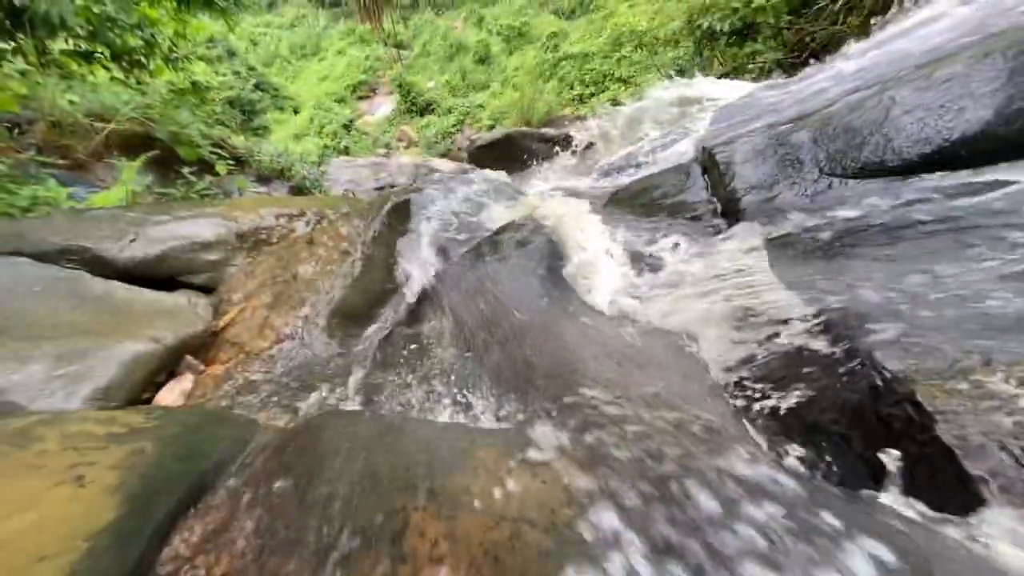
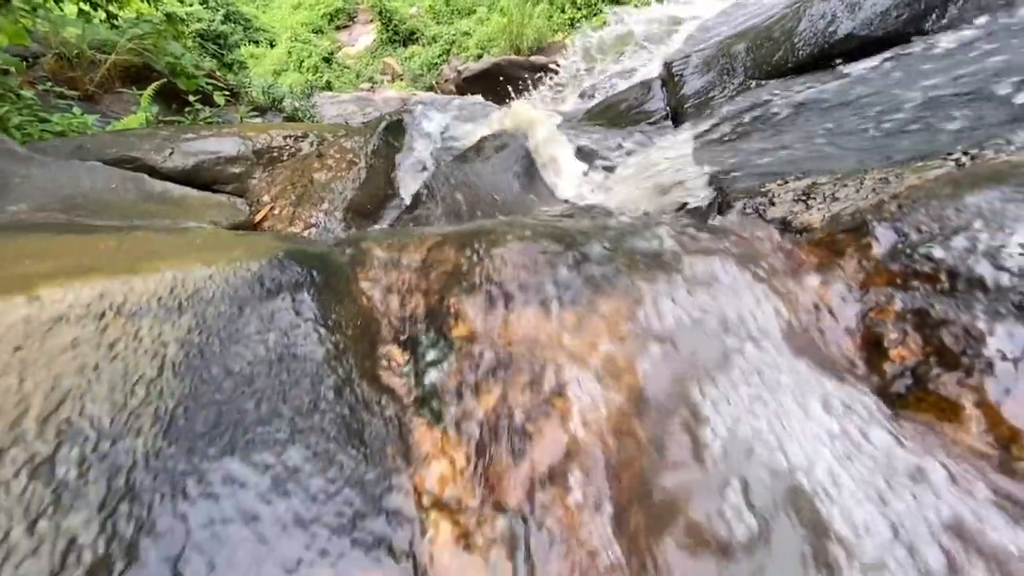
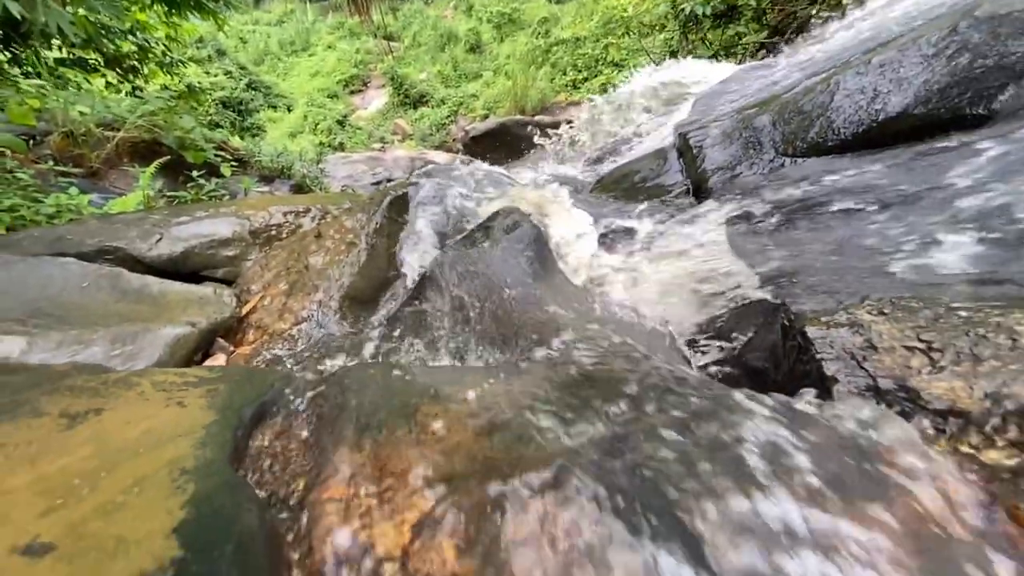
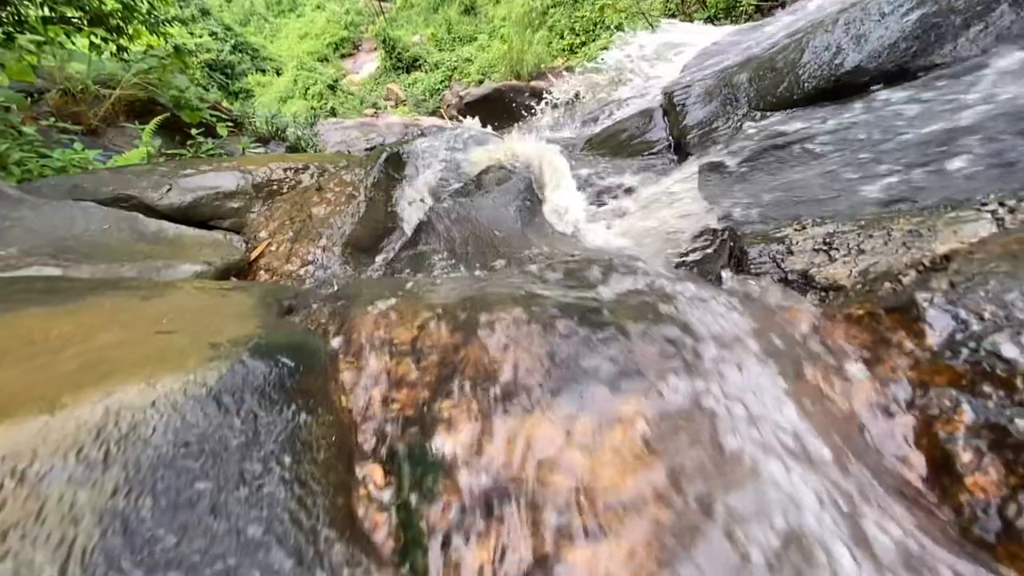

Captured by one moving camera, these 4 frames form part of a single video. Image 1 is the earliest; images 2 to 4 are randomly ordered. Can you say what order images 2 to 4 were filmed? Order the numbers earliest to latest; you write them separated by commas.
3, 4, 2
